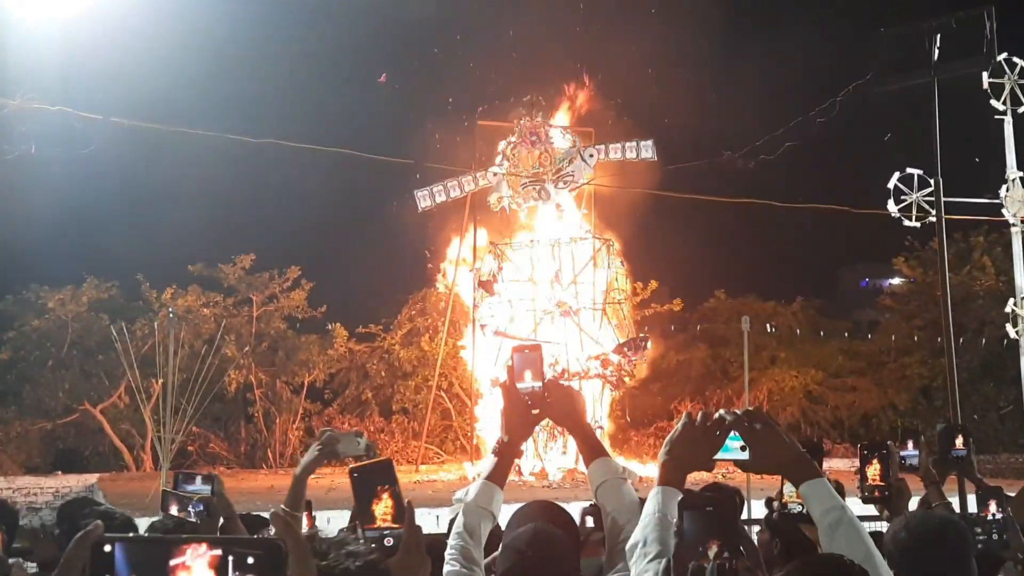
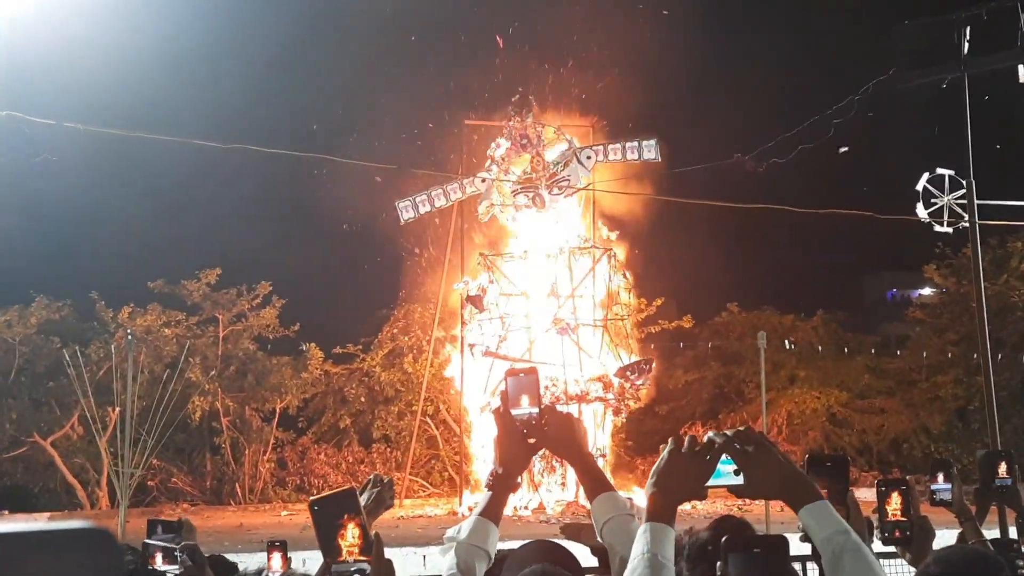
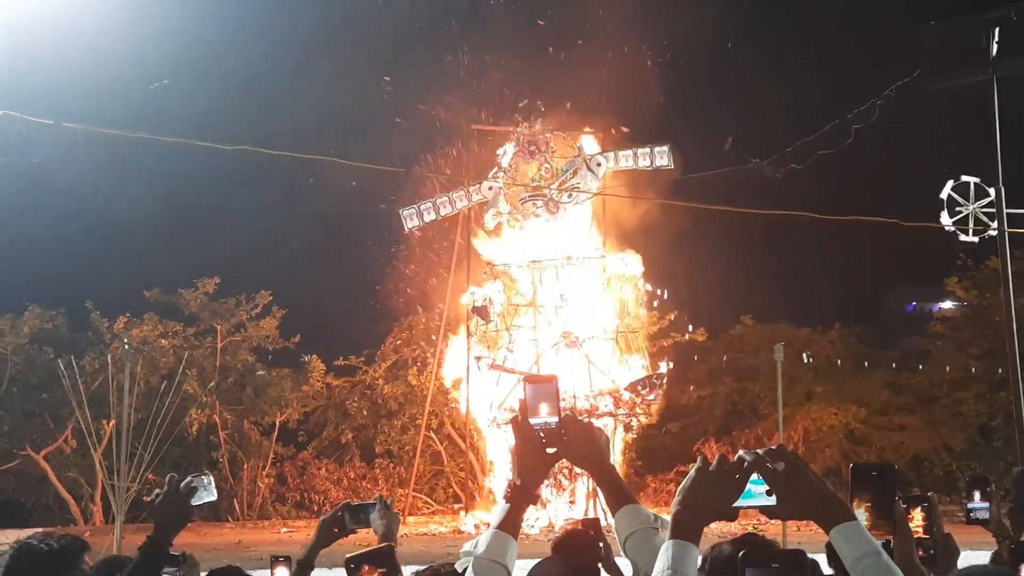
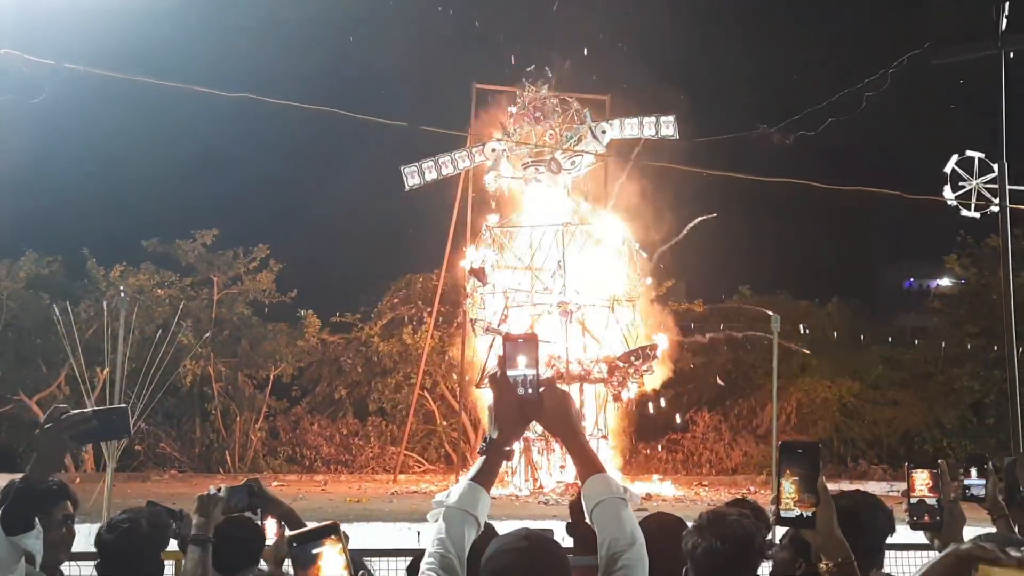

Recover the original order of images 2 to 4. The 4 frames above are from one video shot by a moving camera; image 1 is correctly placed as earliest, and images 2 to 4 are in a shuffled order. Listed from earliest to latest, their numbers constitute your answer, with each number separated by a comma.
2, 3, 4
